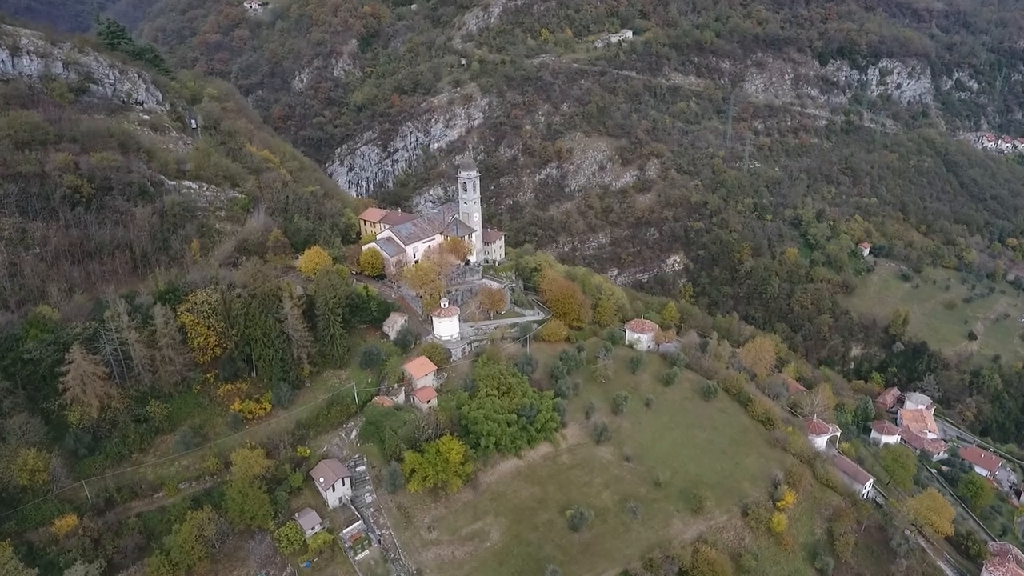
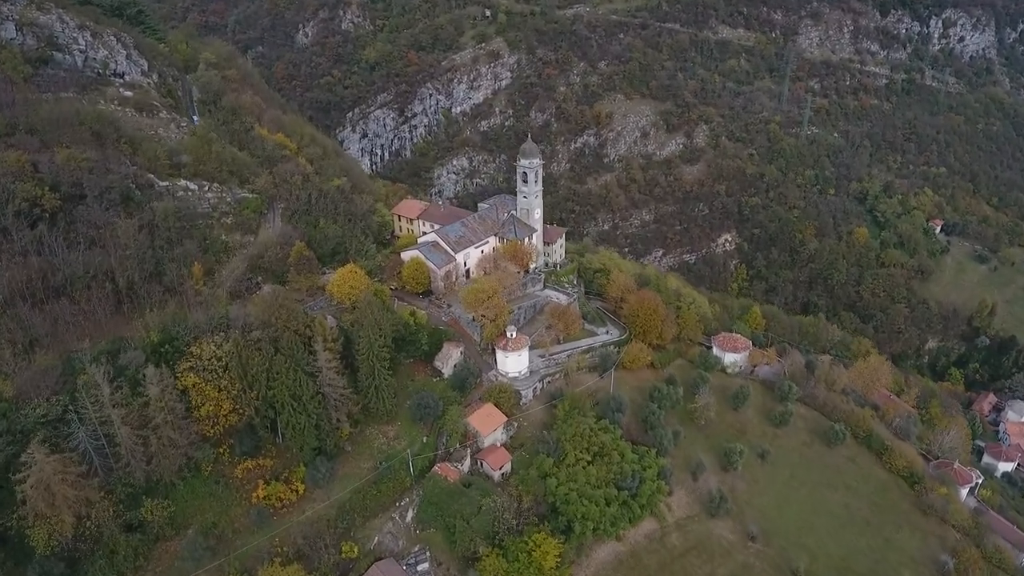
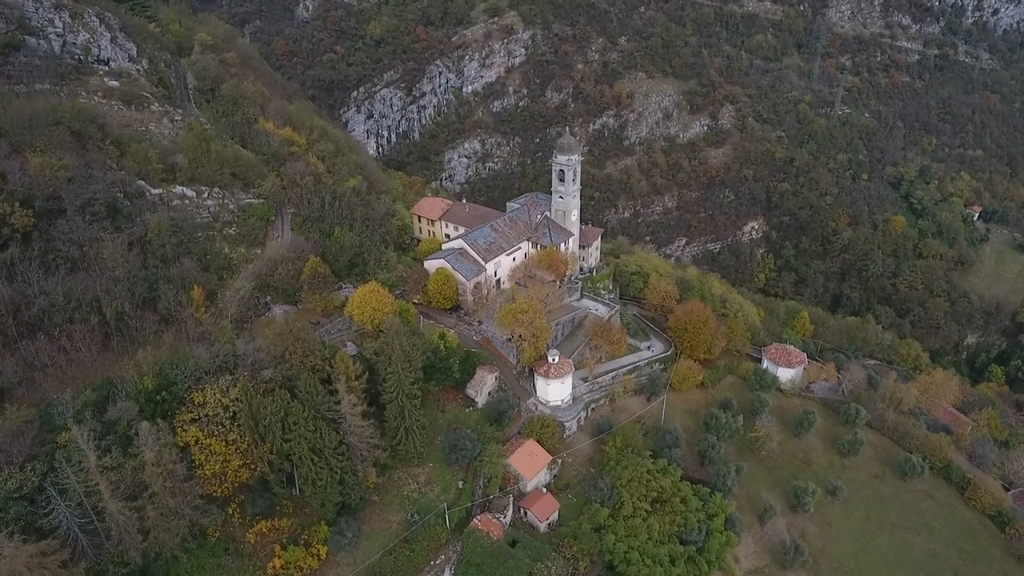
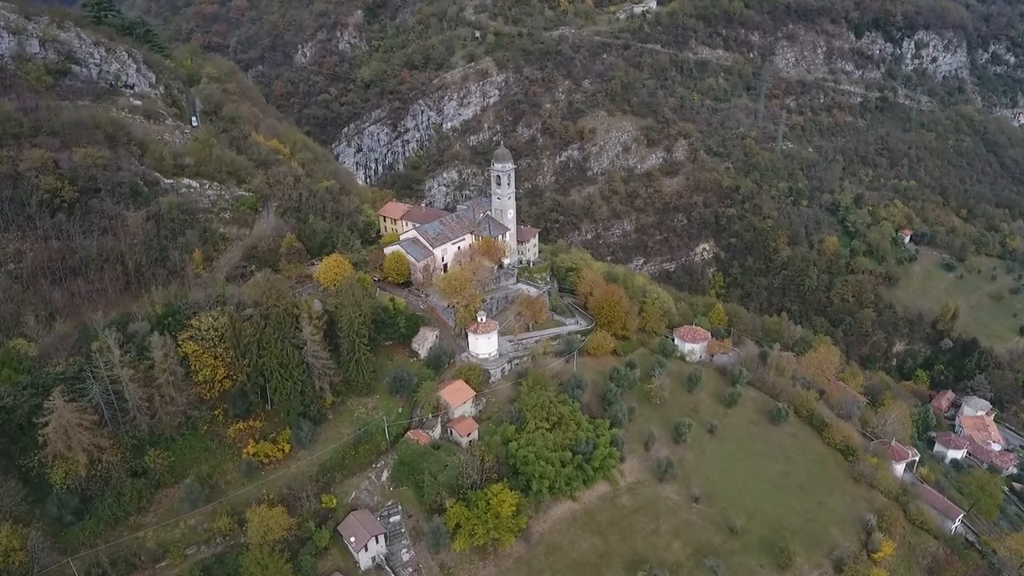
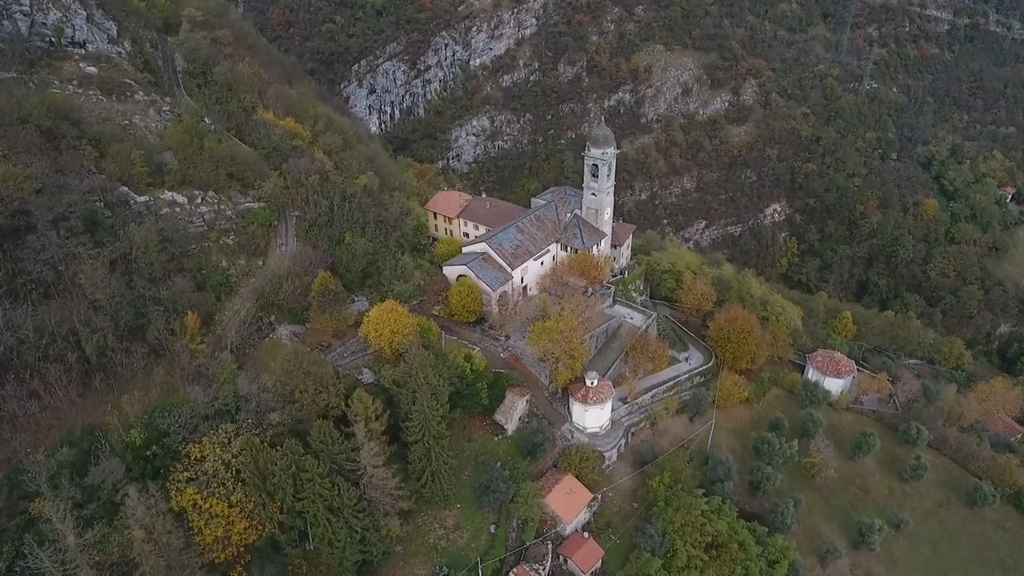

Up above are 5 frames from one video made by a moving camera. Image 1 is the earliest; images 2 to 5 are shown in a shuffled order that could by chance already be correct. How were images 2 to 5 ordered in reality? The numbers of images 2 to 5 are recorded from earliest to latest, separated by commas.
4, 2, 3, 5
